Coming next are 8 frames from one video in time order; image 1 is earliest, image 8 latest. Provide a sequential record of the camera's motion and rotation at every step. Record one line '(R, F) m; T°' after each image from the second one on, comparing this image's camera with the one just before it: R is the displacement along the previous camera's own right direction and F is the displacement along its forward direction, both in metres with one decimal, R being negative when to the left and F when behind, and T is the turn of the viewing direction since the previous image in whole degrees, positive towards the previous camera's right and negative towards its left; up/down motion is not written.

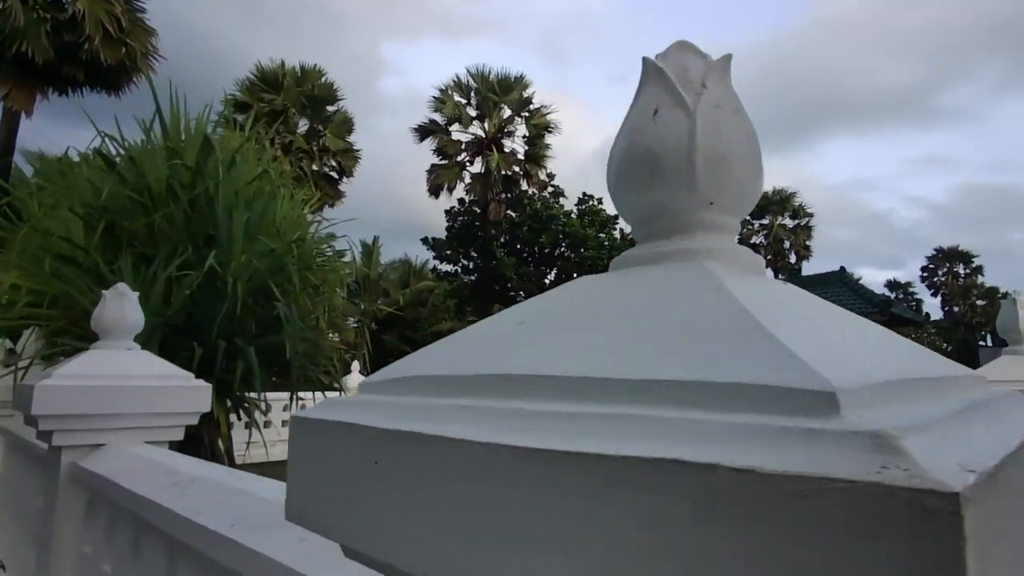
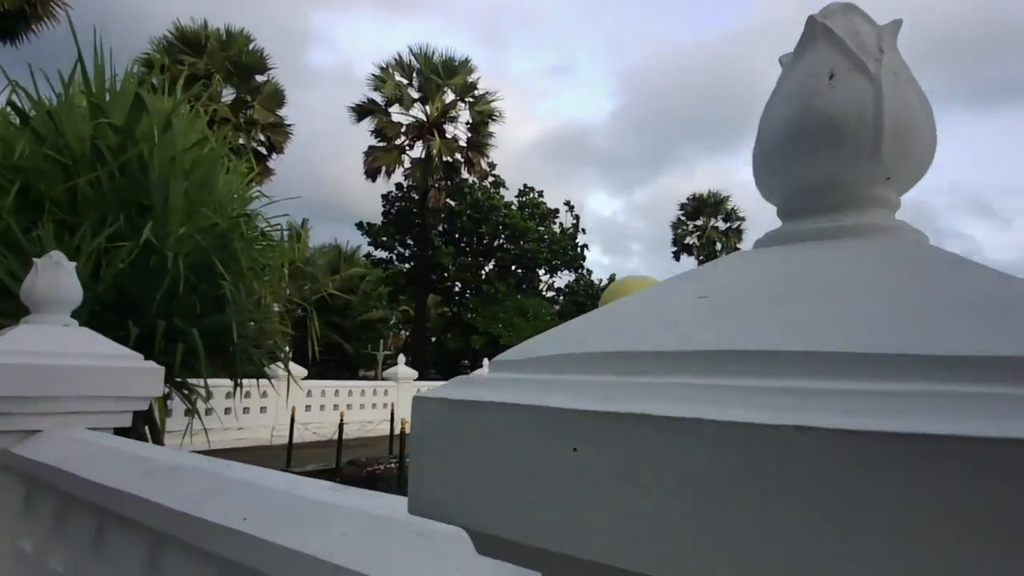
(-0.4, +0.2) m; +7°
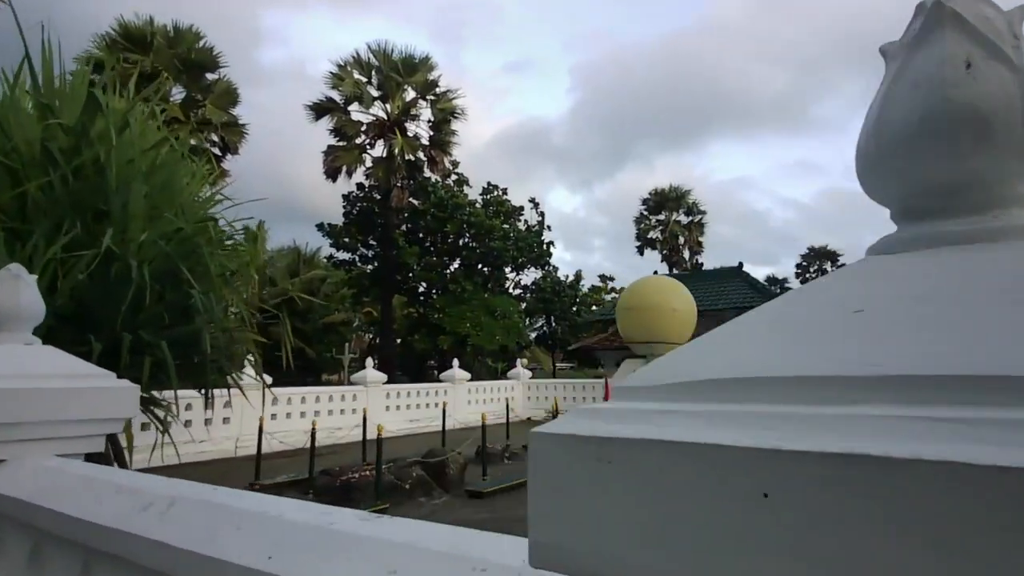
(-0.2, +0.2) m; +4°
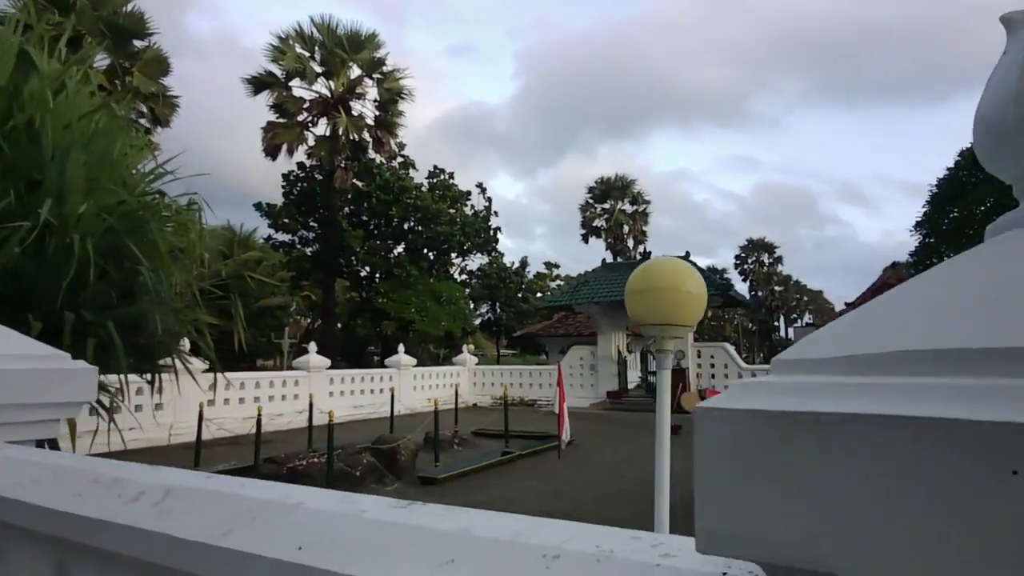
(-0.3, +0.1) m; +5°
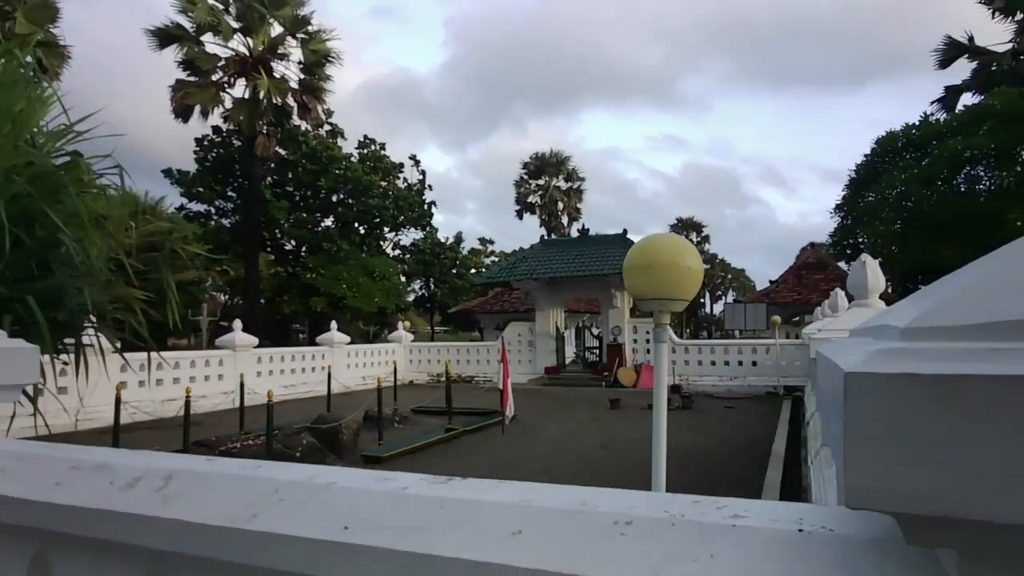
(-0.3, +0.2) m; +6°
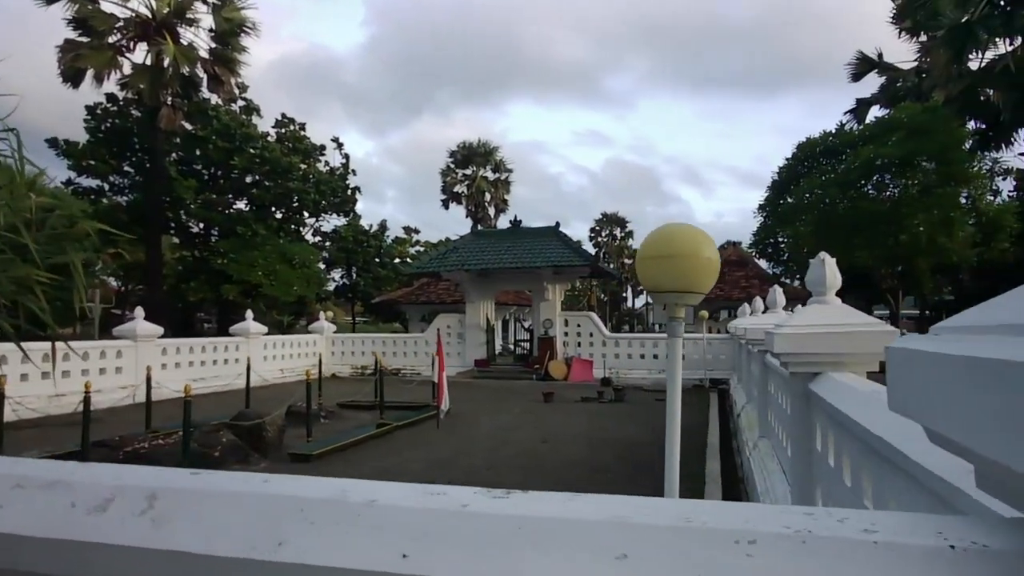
(-0.4, +0.3) m; +7°
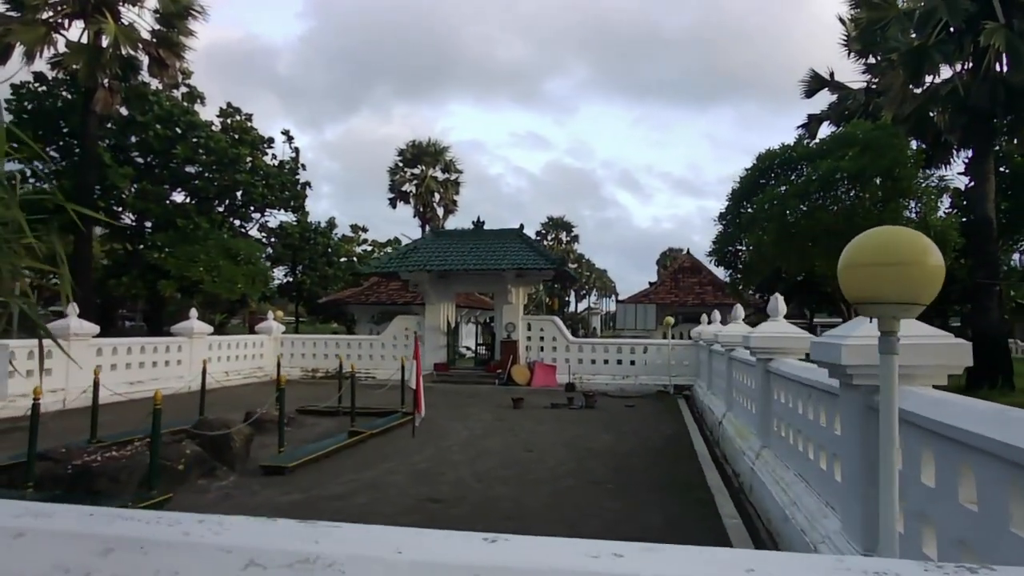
(-0.9, +0.4) m; +7°
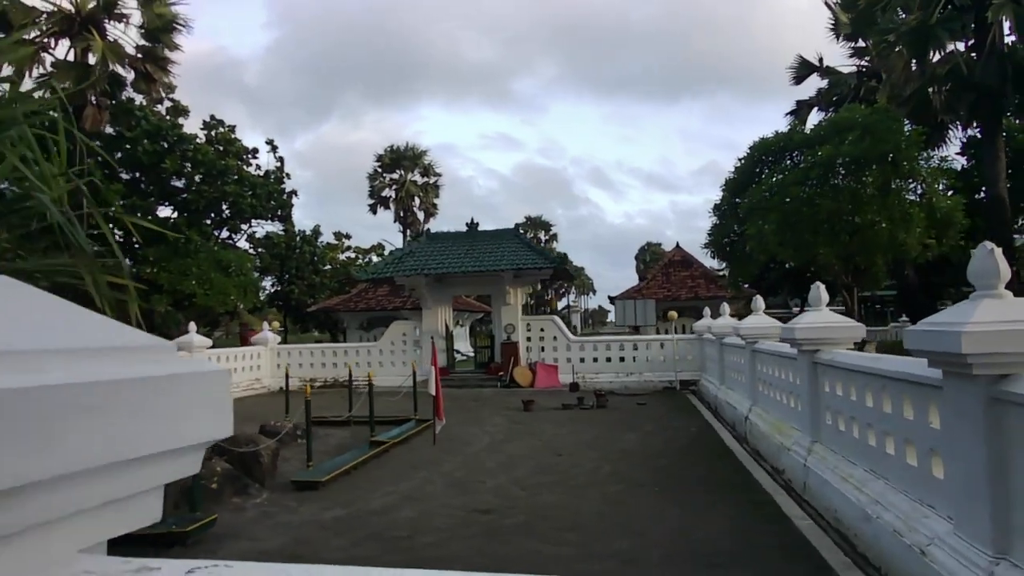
(-0.8, +0.3) m; +4°
